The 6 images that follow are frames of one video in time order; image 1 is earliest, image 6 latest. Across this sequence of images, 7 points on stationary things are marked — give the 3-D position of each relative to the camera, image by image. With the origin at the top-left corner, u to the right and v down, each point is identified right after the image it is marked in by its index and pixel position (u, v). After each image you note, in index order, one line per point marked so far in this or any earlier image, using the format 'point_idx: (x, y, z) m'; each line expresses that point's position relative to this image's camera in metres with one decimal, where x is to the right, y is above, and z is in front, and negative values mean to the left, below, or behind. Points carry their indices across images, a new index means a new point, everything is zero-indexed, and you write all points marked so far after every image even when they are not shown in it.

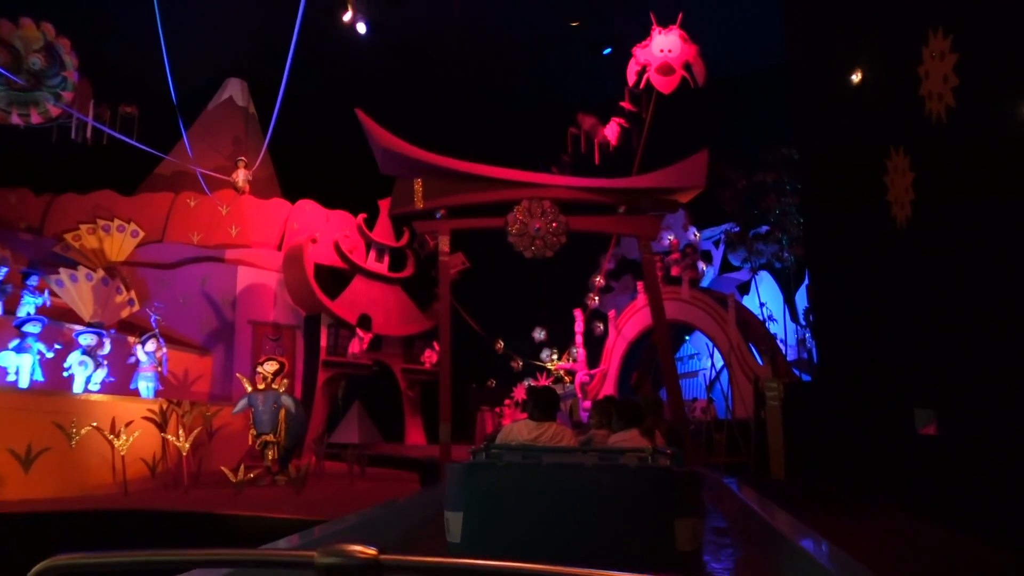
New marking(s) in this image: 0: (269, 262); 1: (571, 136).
0: (-3.7, +0.4, +13.5) m
1: (+0.8, +2.1, +12.8) m
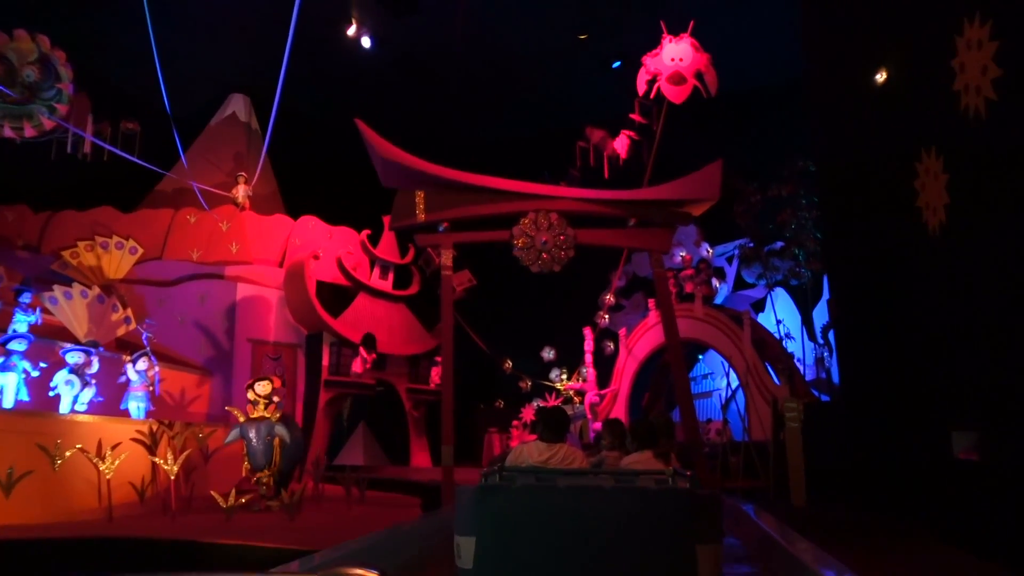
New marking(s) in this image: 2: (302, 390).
0: (-3.6, +0.2, +13.1) m
1: (+0.9, +1.9, +12.5) m
2: (-3.1, -1.5, +13.0) m
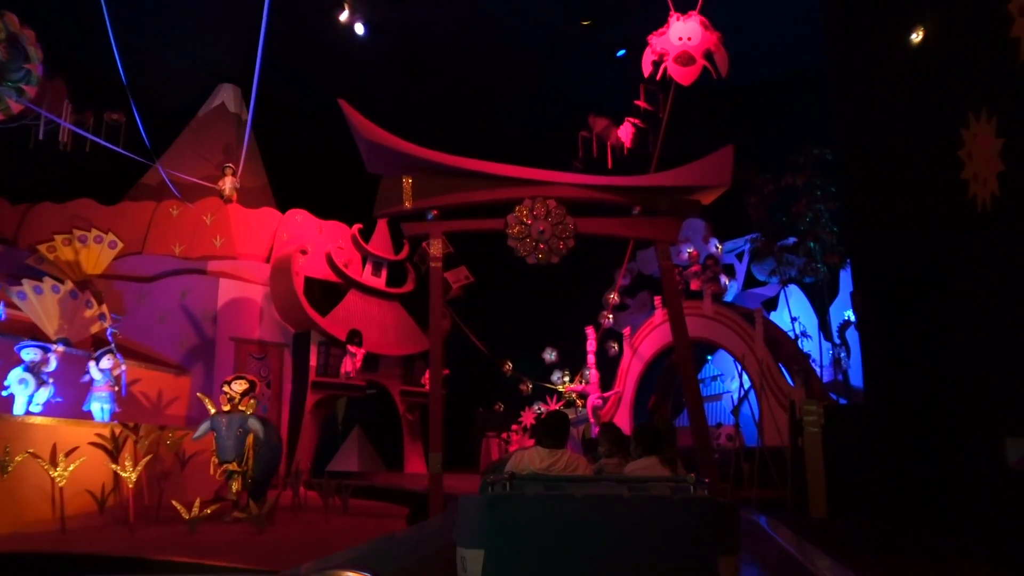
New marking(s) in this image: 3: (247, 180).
0: (-3.6, +0.2, +12.5) m
1: (+0.9, +2.0, +11.8) m
2: (-3.1, -1.4, +12.4) m
3: (-4.2, +1.7, +14.2) m
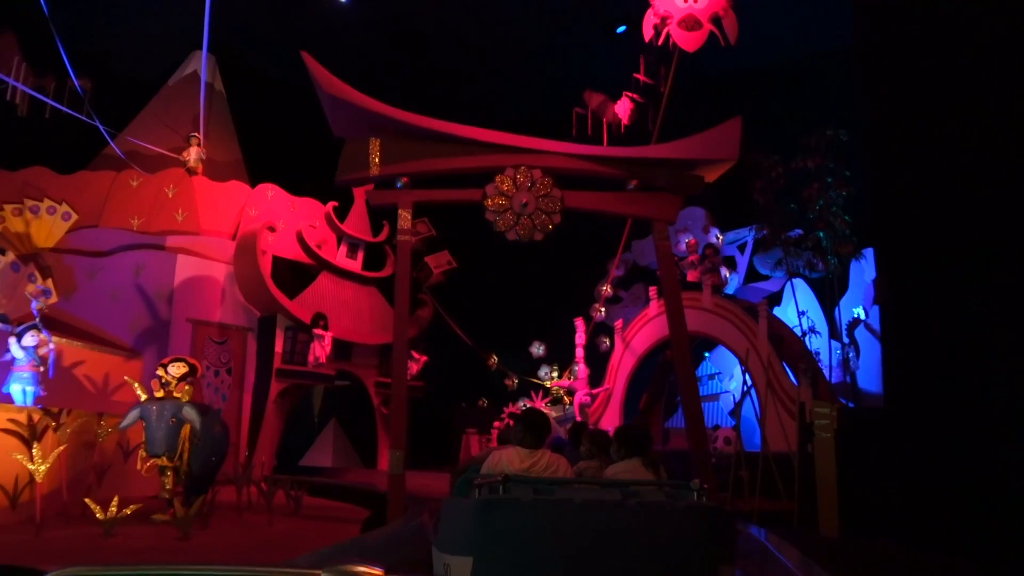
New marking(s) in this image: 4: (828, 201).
0: (-3.8, +0.5, +11.6) m
1: (+0.8, +2.1, +10.9) m
2: (-3.3, -1.2, +11.4) m
3: (-4.4, +2.0, +13.2) m
4: (+3.5, +1.0, +10.0) m
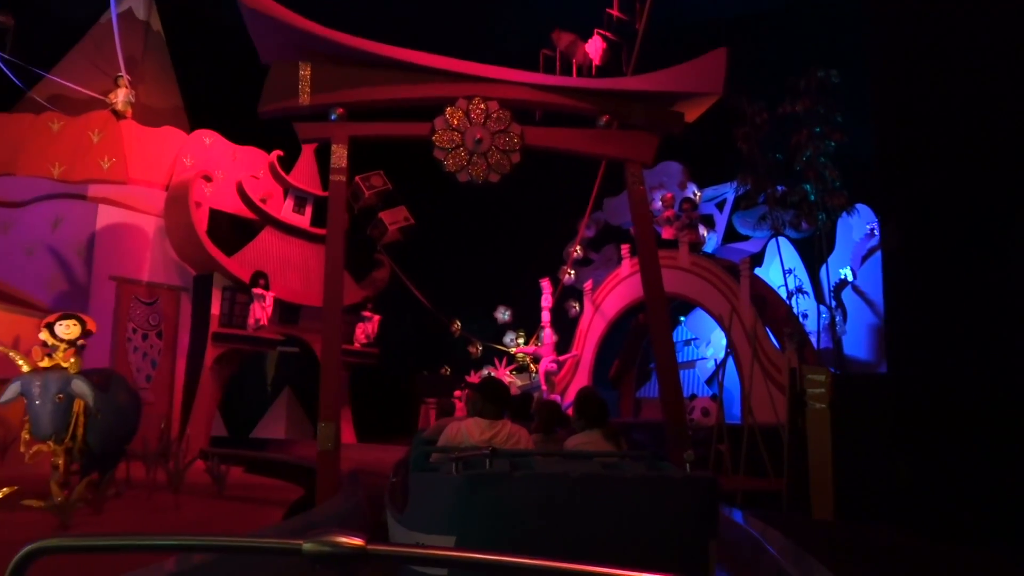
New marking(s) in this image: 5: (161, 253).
0: (-4.3, +1.0, +10.5) m
1: (+0.3, +2.6, +9.9) m
2: (-3.8, -0.6, +10.4) m
3: (-4.9, +2.6, +12.1) m
4: (+3.1, +1.4, +9.1) m
5: (-4.1, +0.4, +10.6) m
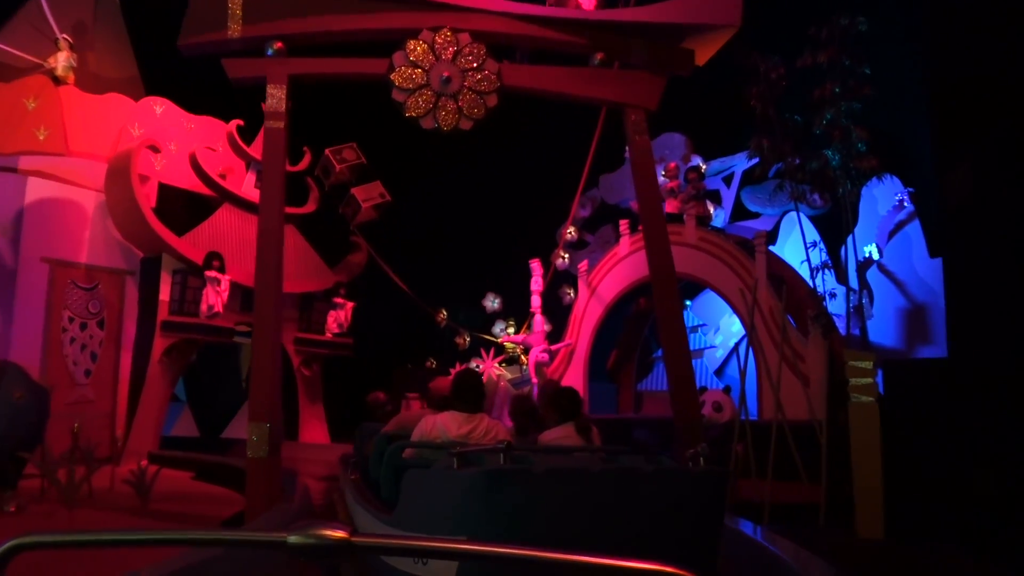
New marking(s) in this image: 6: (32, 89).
0: (-4.4, +1.2, +9.4) m
1: (+0.2, +2.8, +8.8) m
2: (-3.9, -0.5, +9.3) m
3: (-5.0, +2.7, +11.0) m
4: (+2.9, +1.6, +8.0) m
5: (-4.2, +0.6, +9.4) m
6: (-5.1, +2.1, +9.5) m
